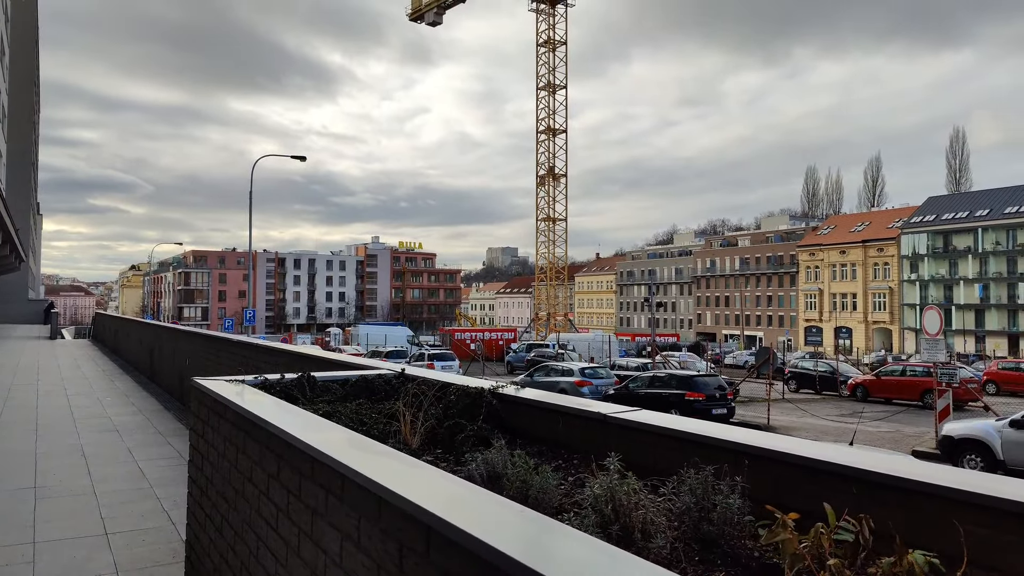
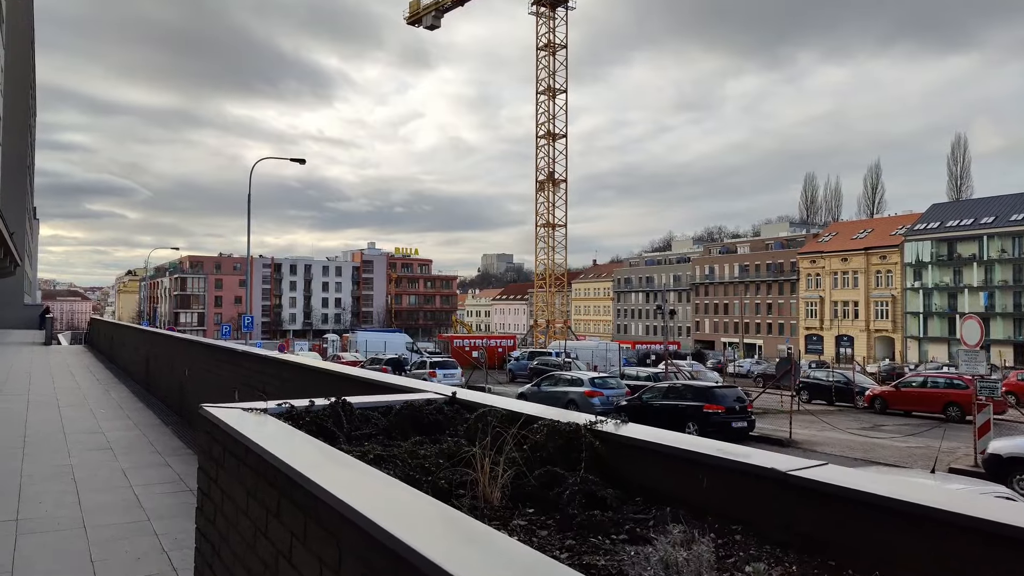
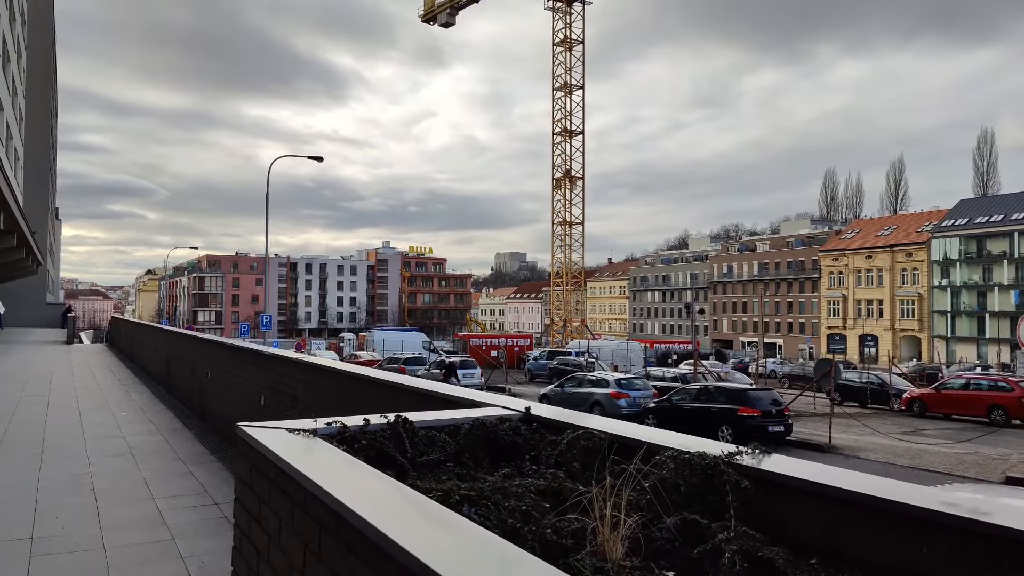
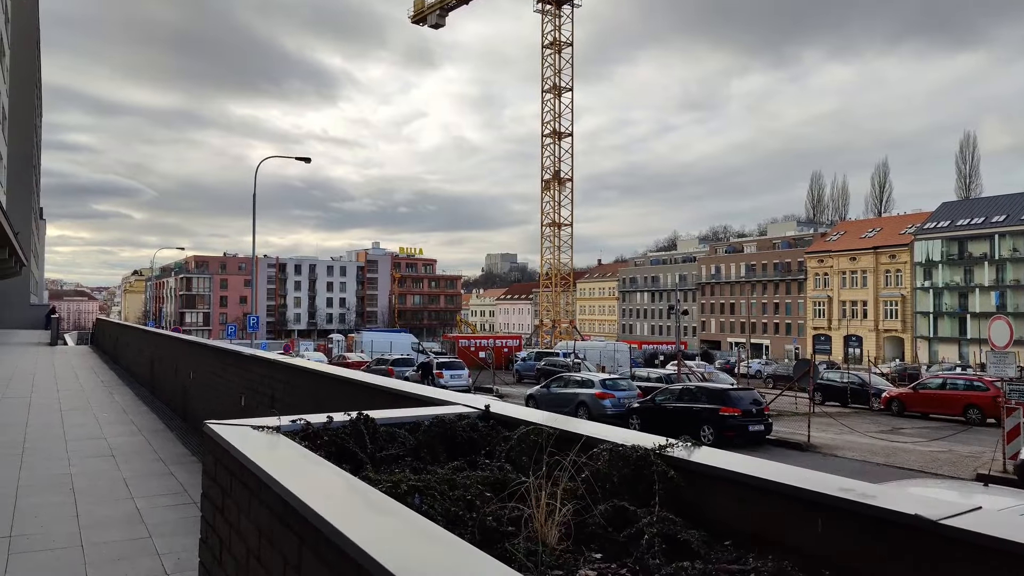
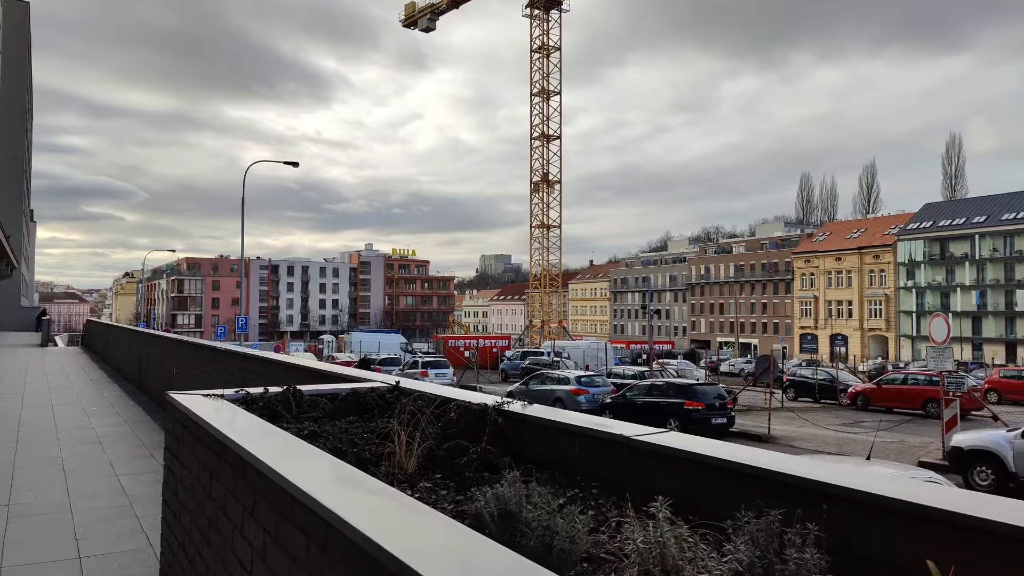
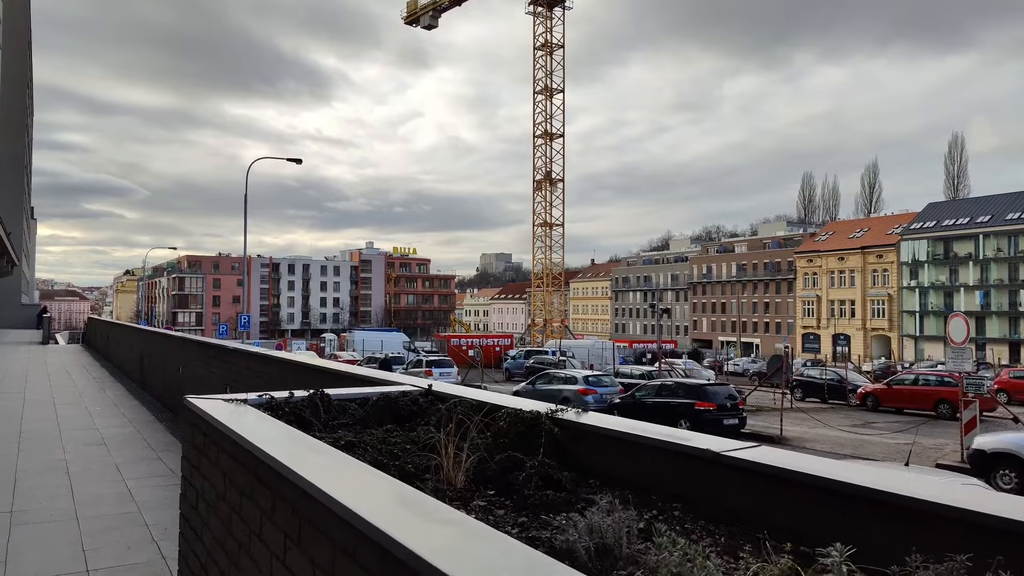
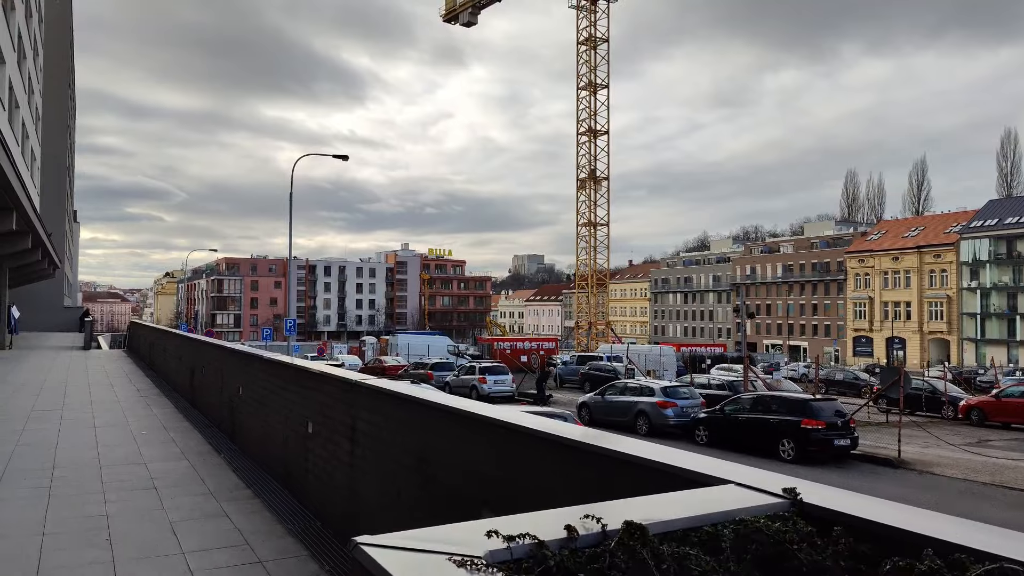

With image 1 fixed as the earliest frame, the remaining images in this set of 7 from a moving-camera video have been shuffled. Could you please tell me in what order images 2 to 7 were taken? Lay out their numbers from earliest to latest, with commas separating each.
5, 6, 2, 4, 3, 7
